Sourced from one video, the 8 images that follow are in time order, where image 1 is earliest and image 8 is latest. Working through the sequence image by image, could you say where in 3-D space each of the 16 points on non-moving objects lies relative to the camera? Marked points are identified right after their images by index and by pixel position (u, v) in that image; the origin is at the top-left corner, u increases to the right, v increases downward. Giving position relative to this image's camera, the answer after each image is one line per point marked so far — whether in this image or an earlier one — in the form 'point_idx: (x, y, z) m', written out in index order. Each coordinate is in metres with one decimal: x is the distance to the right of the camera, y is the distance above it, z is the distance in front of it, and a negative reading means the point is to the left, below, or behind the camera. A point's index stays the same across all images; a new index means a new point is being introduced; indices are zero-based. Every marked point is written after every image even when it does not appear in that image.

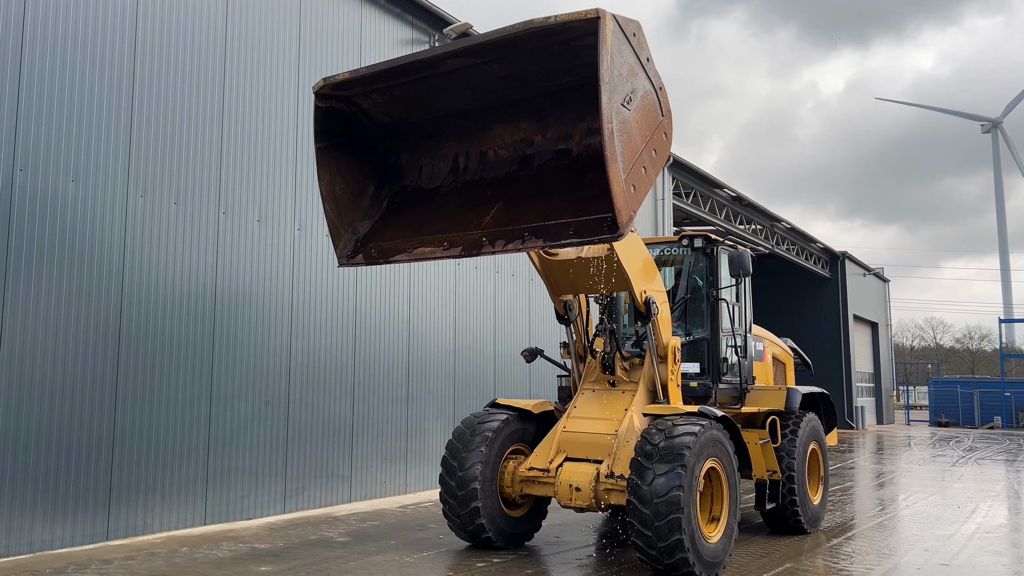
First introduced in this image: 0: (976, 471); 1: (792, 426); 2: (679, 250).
0: (+8.0, -3.2, +14.1) m
1: (+2.5, -1.2, +7.2) m
2: (+1.5, +0.3, +7.1) m
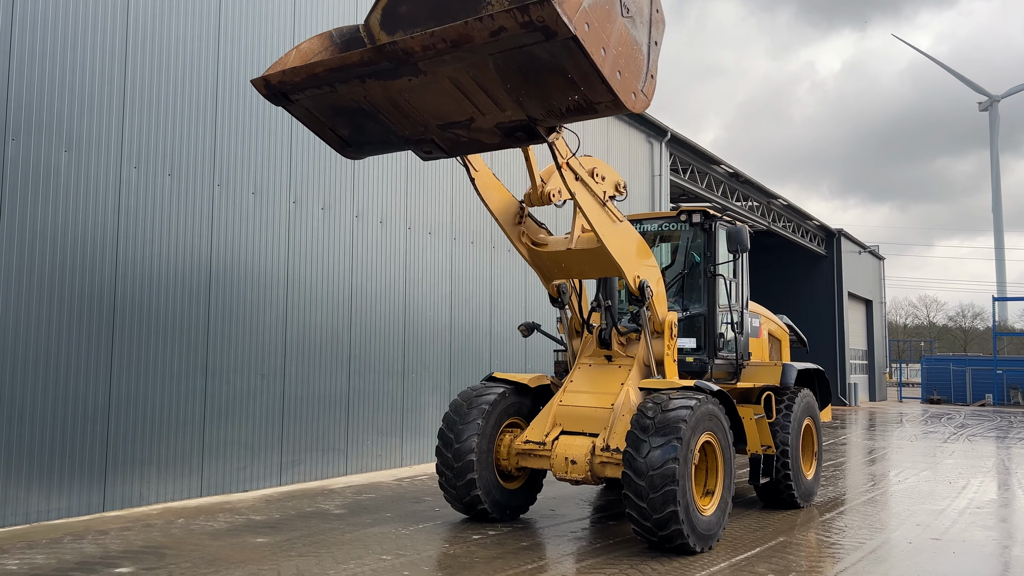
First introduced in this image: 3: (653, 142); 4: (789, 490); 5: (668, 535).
0: (+7.9, -2.8, +14.2) m
1: (+2.5, -1.0, +7.3) m
2: (+1.4, +0.6, +7.1) m
3: (+2.8, +2.9, +16.3) m
4: (+2.4, -1.8, +7.0) m
5: (+1.0, -1.6, +5.2) m
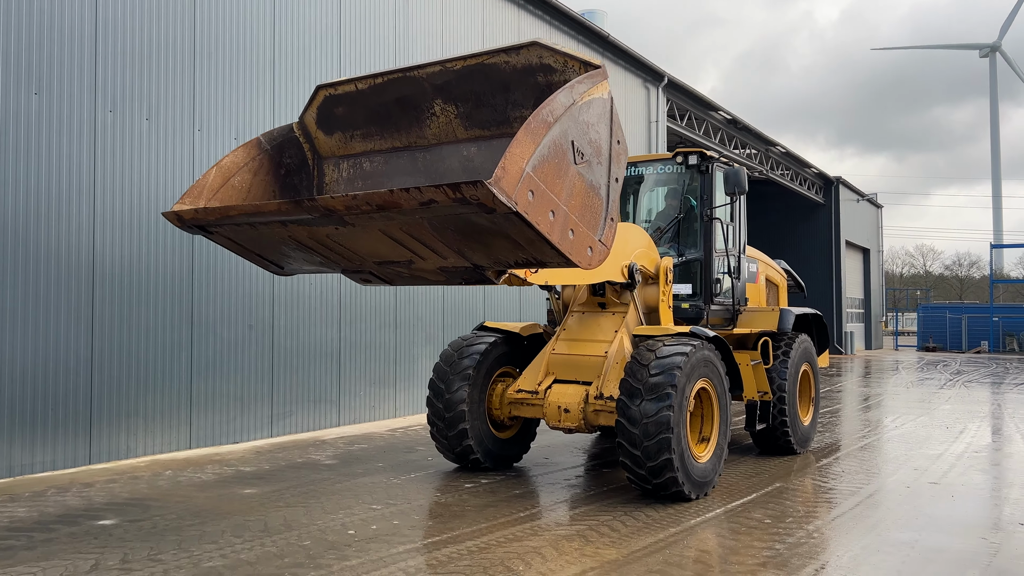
0: (+7.9, -1.8, +14.2) m
1: (+2.4, -0.5, +7.1) m
2: (+1.4, +1.0, +6.9) m
3: (+2.7, +4.0, +15.9) m
4: (+2.3, -1.3, +6.9) m
5: (+1.0, -1.2, +5.1) m
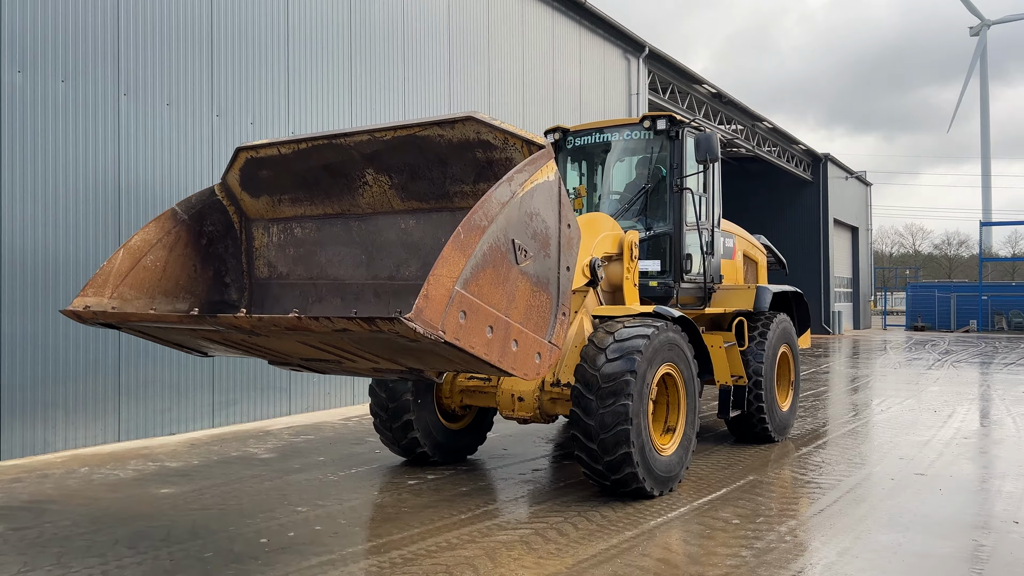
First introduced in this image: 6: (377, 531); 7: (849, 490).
0: (+7.5, -1.4, +13.8) m
1: (+2.0, -0.3, +6.6) m
2: (+1.0, +1.2, +6.4) m
3: (+2.2, +4.3, +15.3) m
4: (+2.0, -1.1, +6.4) m
5: (+0.6, -1.1, +4.6) m
6: (-0.7, -1.3, +4.2) m
7: (+2.2, -1.3, +5.3) m
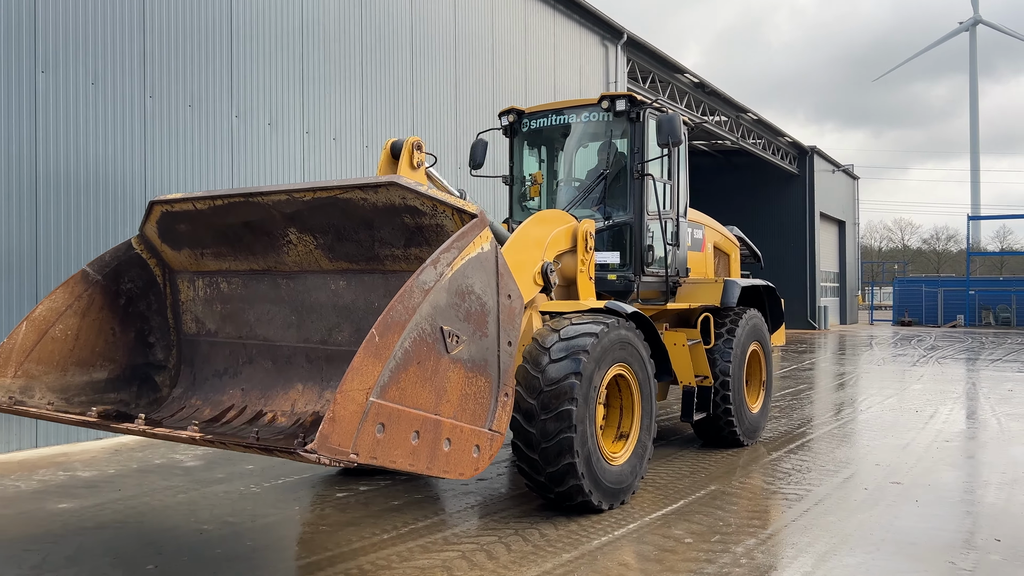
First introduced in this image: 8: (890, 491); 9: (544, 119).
0: (+7.0, -1.3, +13.4) m
1: (+1.7, -0.3, +6.2) m
2: (+0.6, +1.3, +5.9) m
3: (+1.8, +4.4, +14.9) m
4: (+1.6, -1.0, +6.0) m
5: (+0.3, -1.1, +4.2) m
6: (-1.0, -1.2, +3.7) m
7: (+1.8, -1.3, +4.8) m
8: (+2.4, -1.3, +5.1) m
9: (+0.2, +1.3, +6.1) m
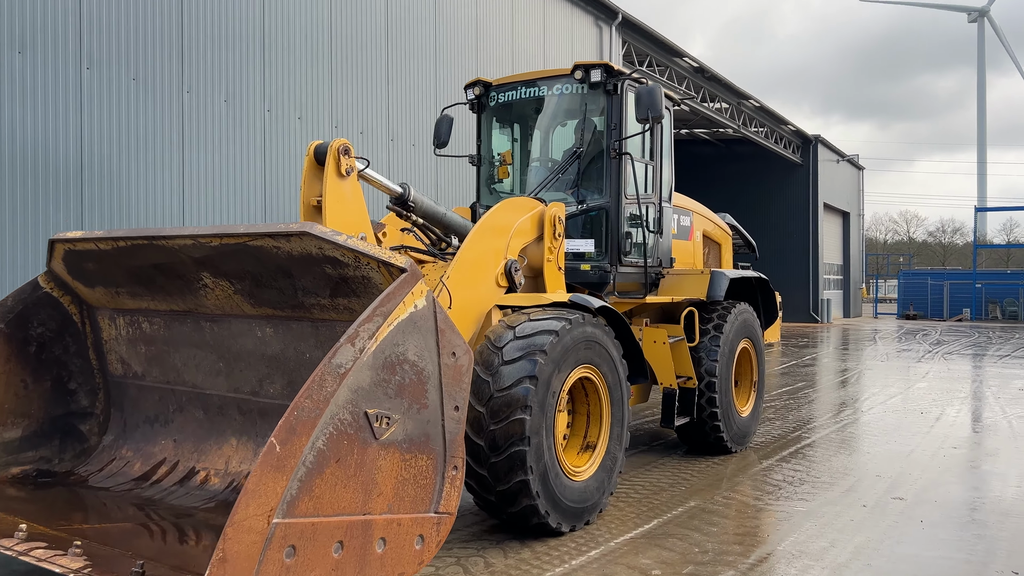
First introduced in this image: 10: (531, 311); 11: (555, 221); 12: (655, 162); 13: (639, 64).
0: (+6.8, -1.2, +12.9) m
1: (+1.4, -0.2, +5.7) m
2: (+0.4, +1.3, +5.3) m
3: (+1.6, +4.6, +14.3) m
4: (+1.4, -1.0, +5.5) m
5: (0.0, -1.0, +3.7) m
6: (-1.3, -1.2, +3.2) m
7: (+1.6, -1.2, +4.3) m
8: (+2.1, -1.2, +4.5) m
9: (0.0, +1.3, +5.6) m
10: (+0.1, -0.1, +4.1) m
11: (+0.2, +0.4, +4.7) m
12: (+1.0, +0.9, +5.5) m
13: (+2.5, +4.5, +16.2) m
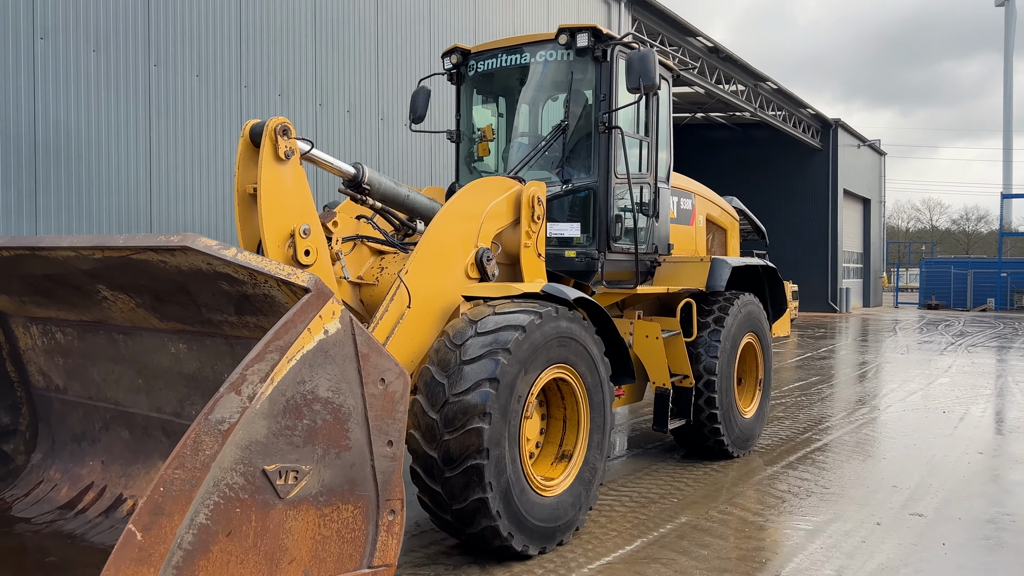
0: (+6.8, -1.1, +12.3) m
1: (+1.3, -0.1, +5.2) m
2: (+0.3, +1.4, +4.8) m
3: (+1.7, +4.8, +13.7) m
4: (+1.3, -0.9, +5.0) m
5: (-0.1, -1.0, +3.2) m
6: (-1.5, -1.1, +2.8) m
7: (+1.4, -1.2, +3.8) m
8: (+2.0, -1.2, +4.0) m
9: (-0.1, +1.4, +5.1) m
10: (0.0, -0.1, +3.6) m
11: (+0.1, +0.4, +4.2) m
12: (+0.9, +0.9, +5.0) m
13: (+2.7, +4.7, +15.6) m
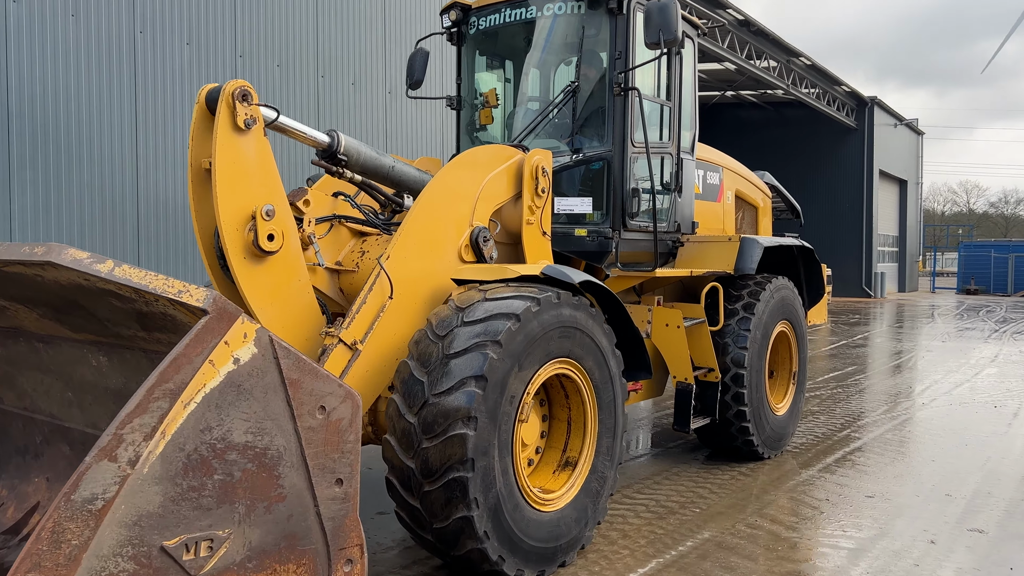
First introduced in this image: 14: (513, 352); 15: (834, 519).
0: (+7.1, -0.8, +11.6) m
1: (+1.4, -0.1, +4.6) m
2: (+0.3, +1.5, +4.3) m
3: (+2.0, +5.1, +13.0) m
4: (+1.3, -0.8, +4.5) m
5: (-0.2, -0.9, +2.7) m
6: (-1.5, -1.1, +2.3) m
7: (+1.4, -1.1, +3.3) m
8: (+2.0, -1.1, +3.5) m
9: (-0.1, +1.5, +4.6) m
10: (-0.1, 0.0, +3.1) m
11: (+0.1, +0.5, +3.7) m
12: (+0.9, +1.0, +4.5) m
13: (+3.0, +5.0, +14.9) m
14: (0.0, -0.2, +2.8) m
15: (+1.5, -1.1, +3.8) m
